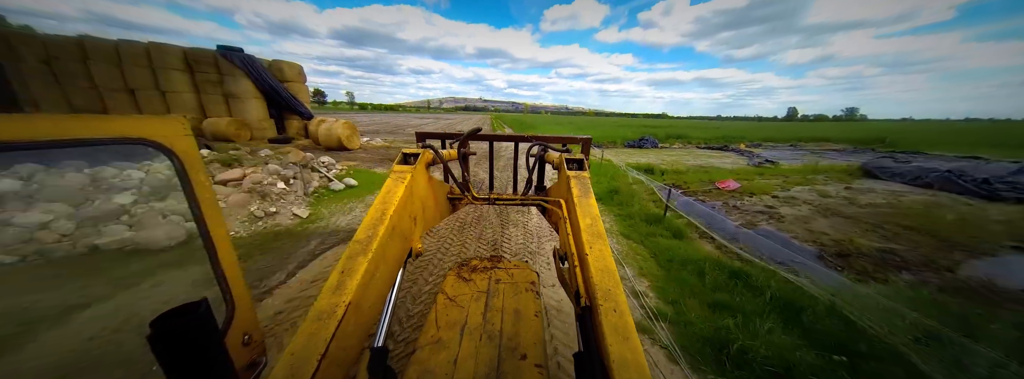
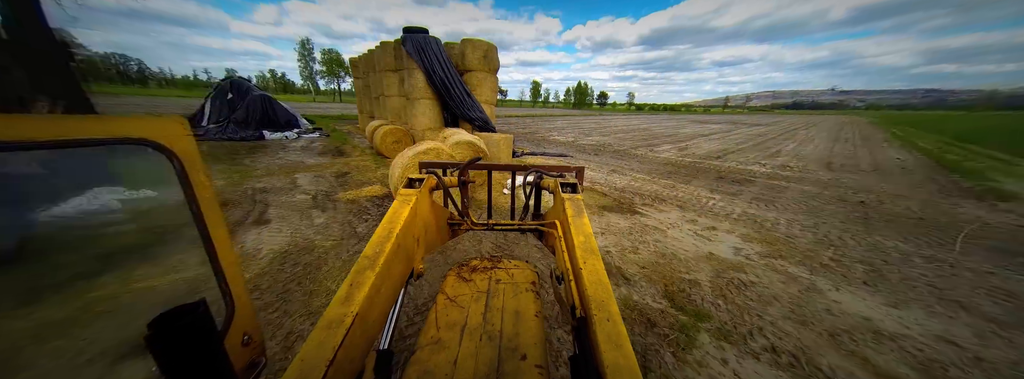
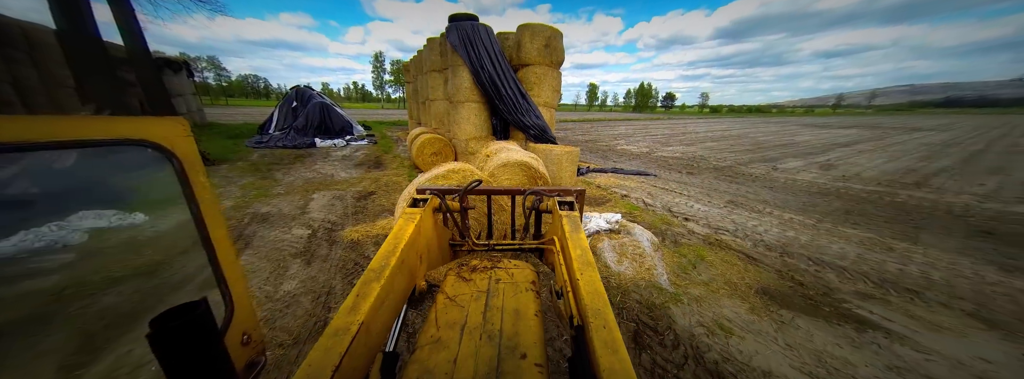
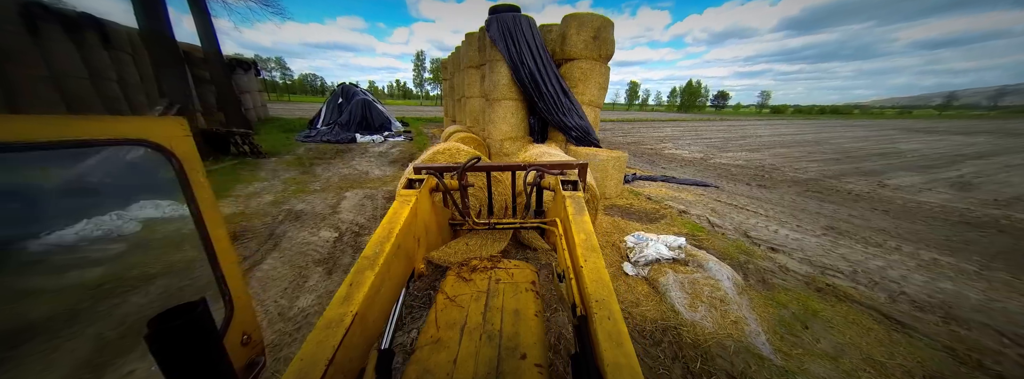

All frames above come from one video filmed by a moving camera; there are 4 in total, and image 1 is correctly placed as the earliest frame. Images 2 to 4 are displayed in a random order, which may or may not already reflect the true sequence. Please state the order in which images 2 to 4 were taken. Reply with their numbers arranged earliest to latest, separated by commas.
2, 3, 4
